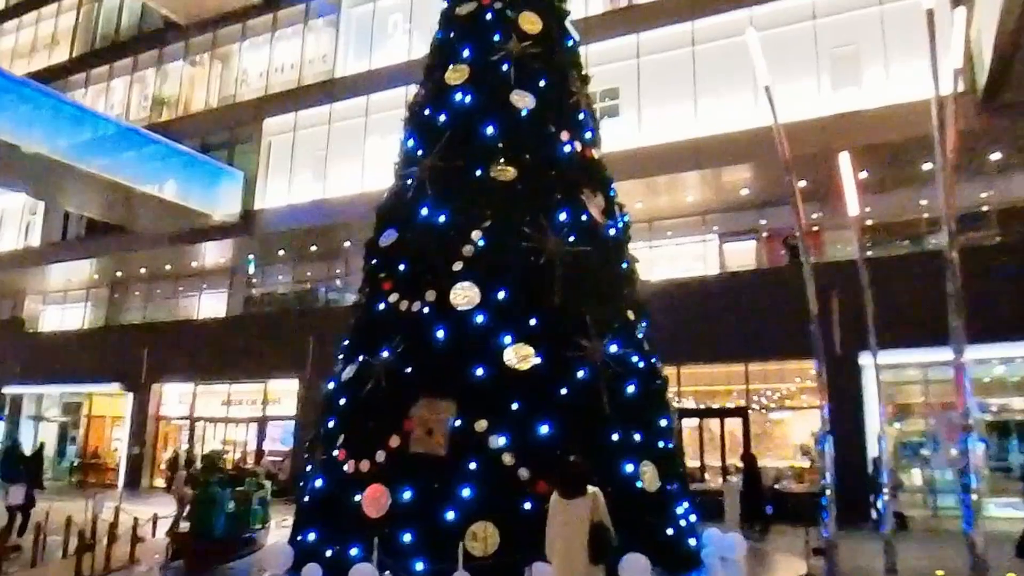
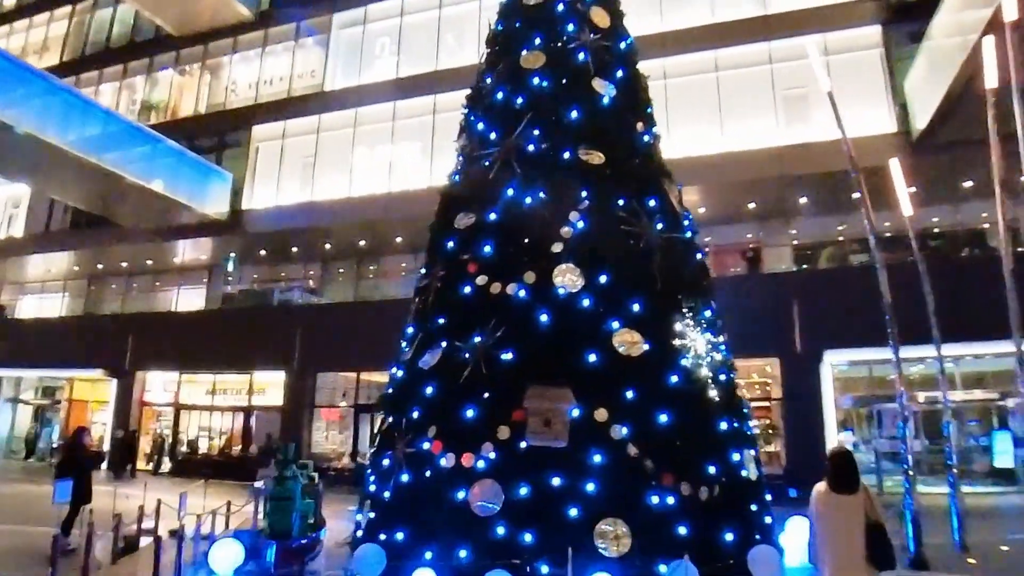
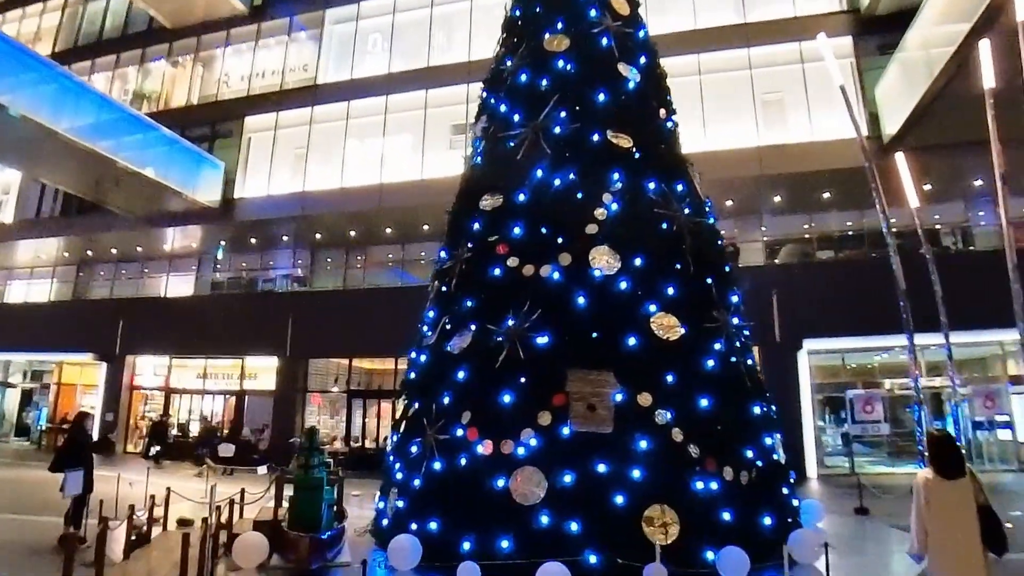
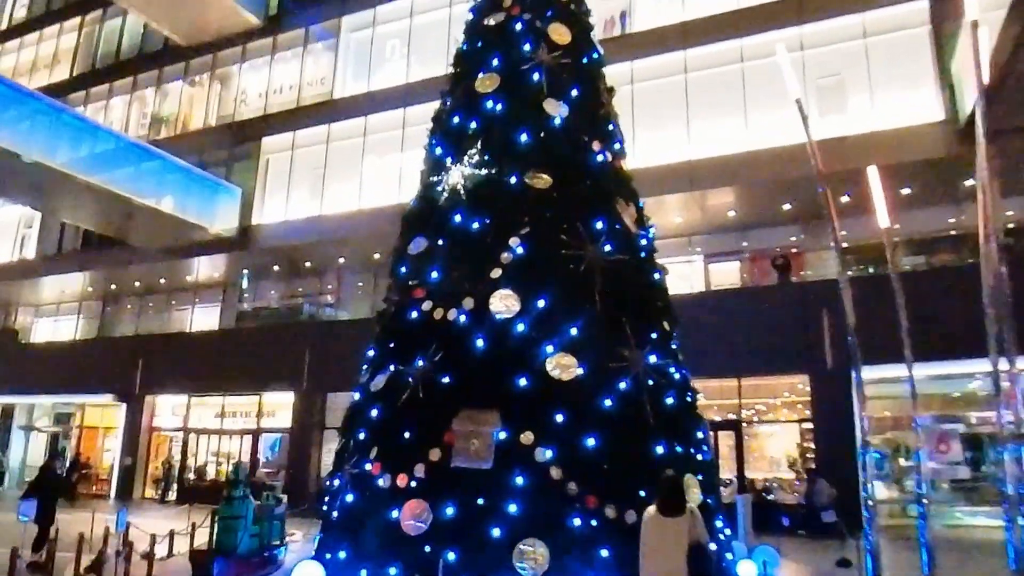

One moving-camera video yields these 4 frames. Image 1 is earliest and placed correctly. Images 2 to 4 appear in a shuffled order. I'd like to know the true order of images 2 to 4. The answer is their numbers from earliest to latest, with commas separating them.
4, 2, 3
